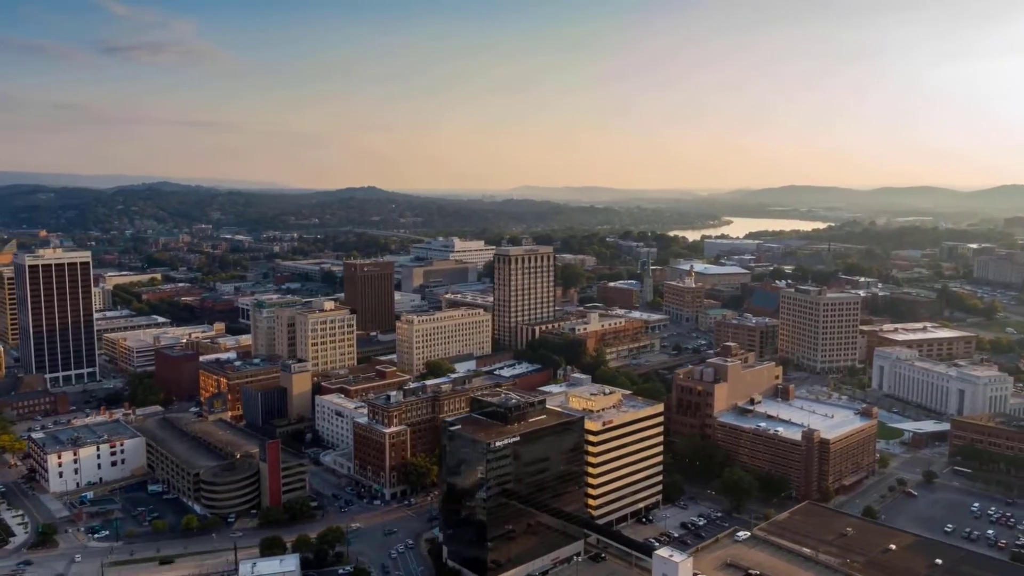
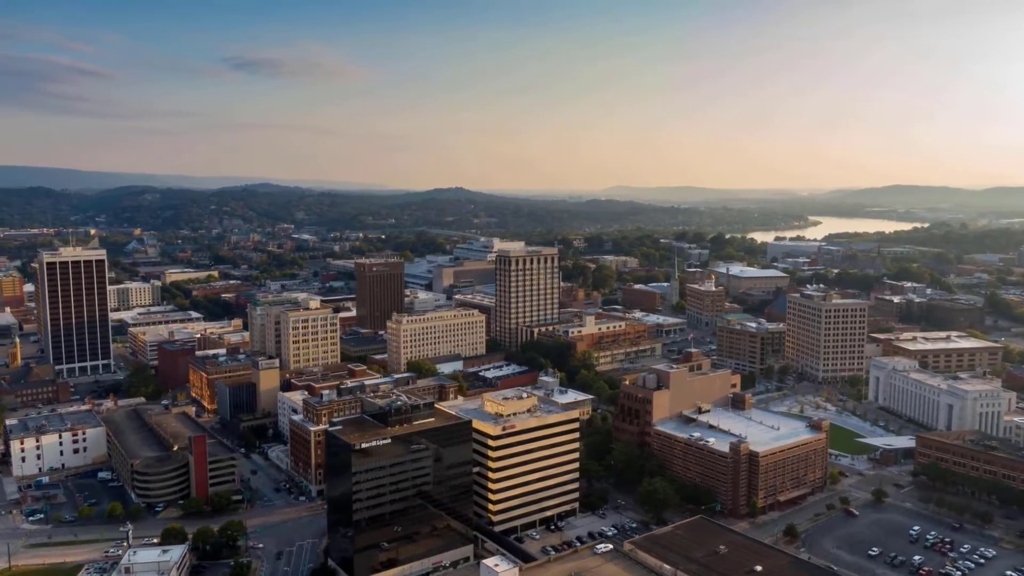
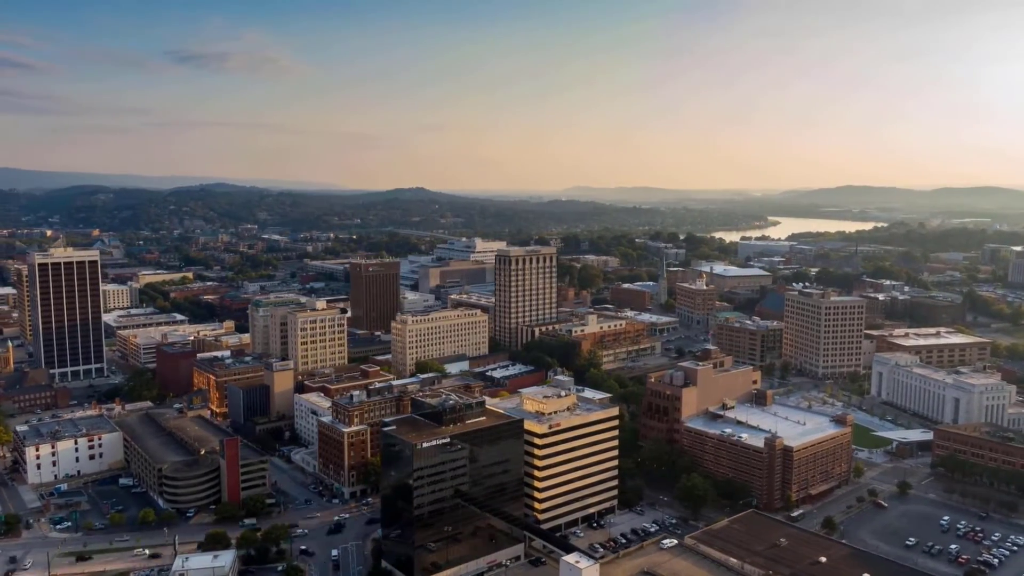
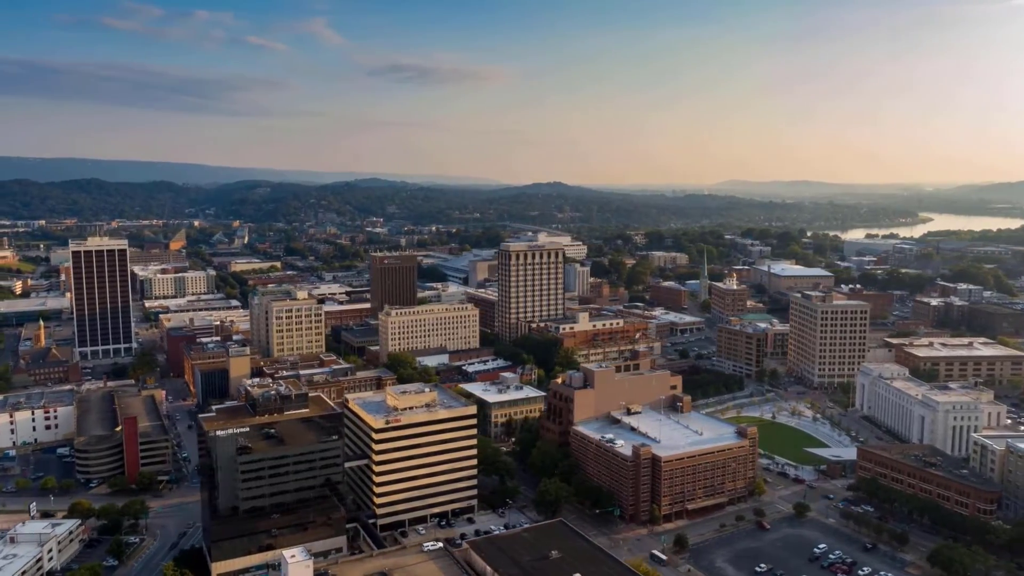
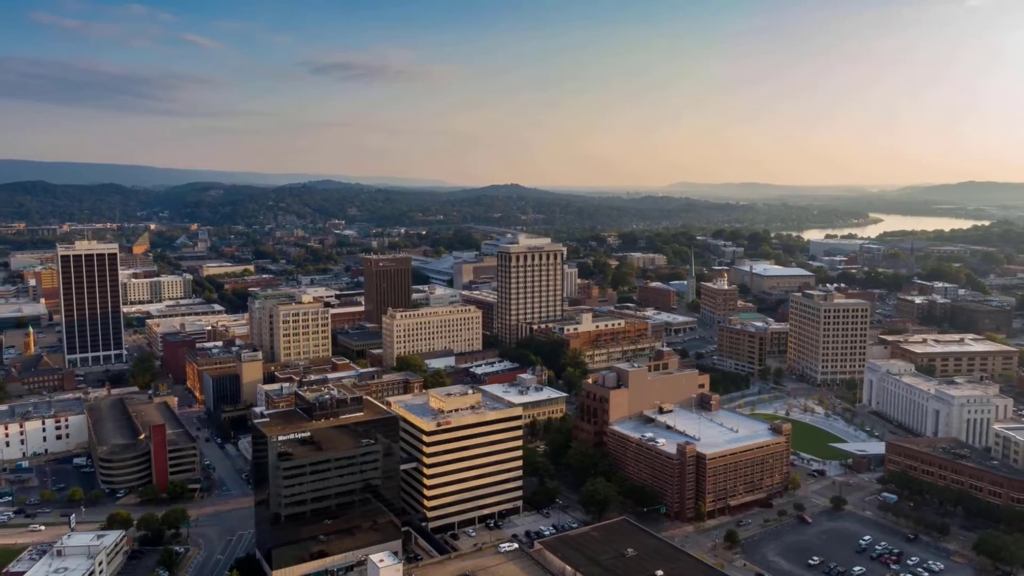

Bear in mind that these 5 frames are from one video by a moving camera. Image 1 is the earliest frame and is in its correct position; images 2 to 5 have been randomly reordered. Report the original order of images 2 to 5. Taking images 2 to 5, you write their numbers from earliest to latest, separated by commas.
3, 2, 5, 4
